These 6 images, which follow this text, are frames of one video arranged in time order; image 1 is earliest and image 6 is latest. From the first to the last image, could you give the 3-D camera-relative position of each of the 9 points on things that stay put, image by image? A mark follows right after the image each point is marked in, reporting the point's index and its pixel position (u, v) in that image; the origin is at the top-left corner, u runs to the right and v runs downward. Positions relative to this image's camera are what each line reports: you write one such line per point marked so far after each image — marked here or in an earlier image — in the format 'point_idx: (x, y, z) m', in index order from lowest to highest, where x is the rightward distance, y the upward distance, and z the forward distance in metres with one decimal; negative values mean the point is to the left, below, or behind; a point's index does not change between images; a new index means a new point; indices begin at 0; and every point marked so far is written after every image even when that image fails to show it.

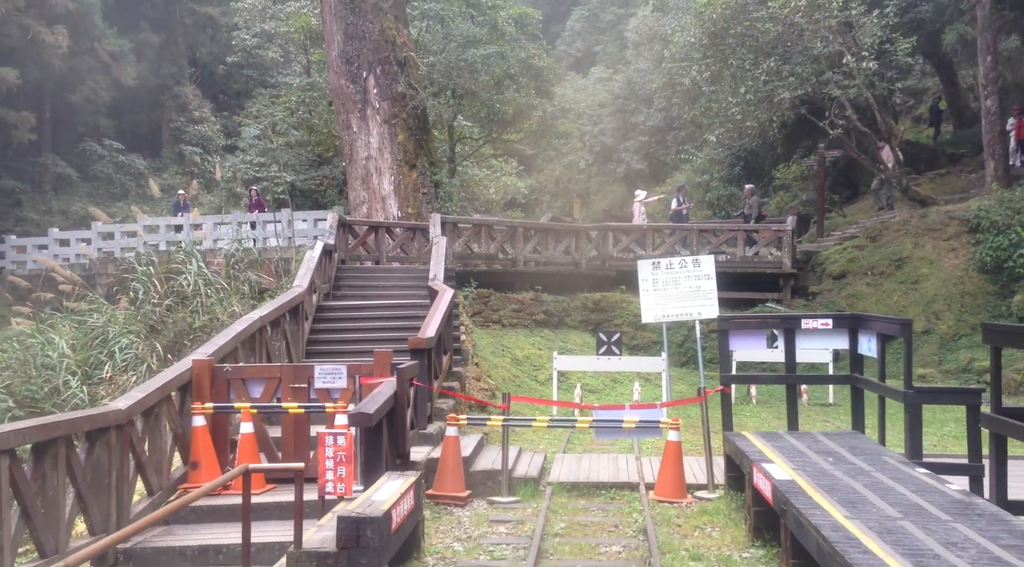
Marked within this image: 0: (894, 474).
0: (+2.2, -1.1, +6.5) m
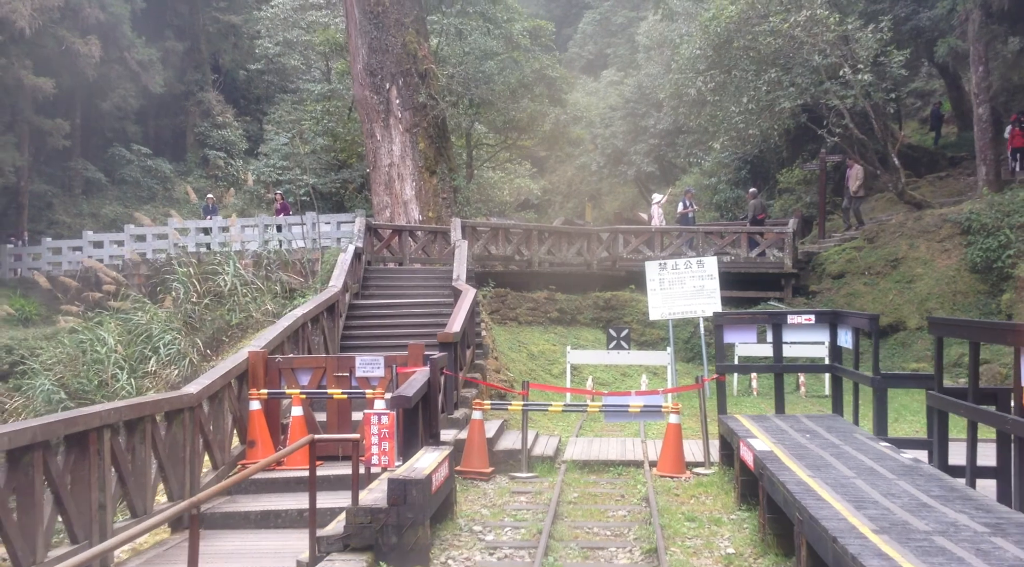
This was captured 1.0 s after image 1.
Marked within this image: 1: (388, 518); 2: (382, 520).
0: (+2.4, -1.1, +7.6) m
1: (-0.8, -1.4, +6.9) m
2: (-0.8, -1.5, +6.9) m
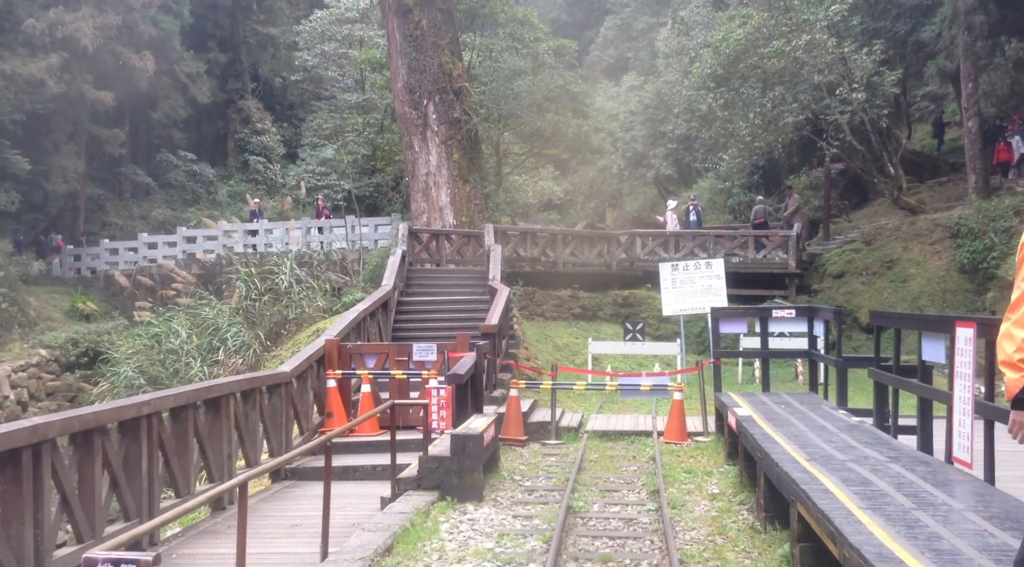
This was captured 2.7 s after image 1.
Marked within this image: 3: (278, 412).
0: (+2.7, -1.1, +9.6) m
1: (-0.5, -1.4, +8.9) m
2: (-0.5, -1.5, +8.9) m
3: (-2.2, -1.2, +10.5) m
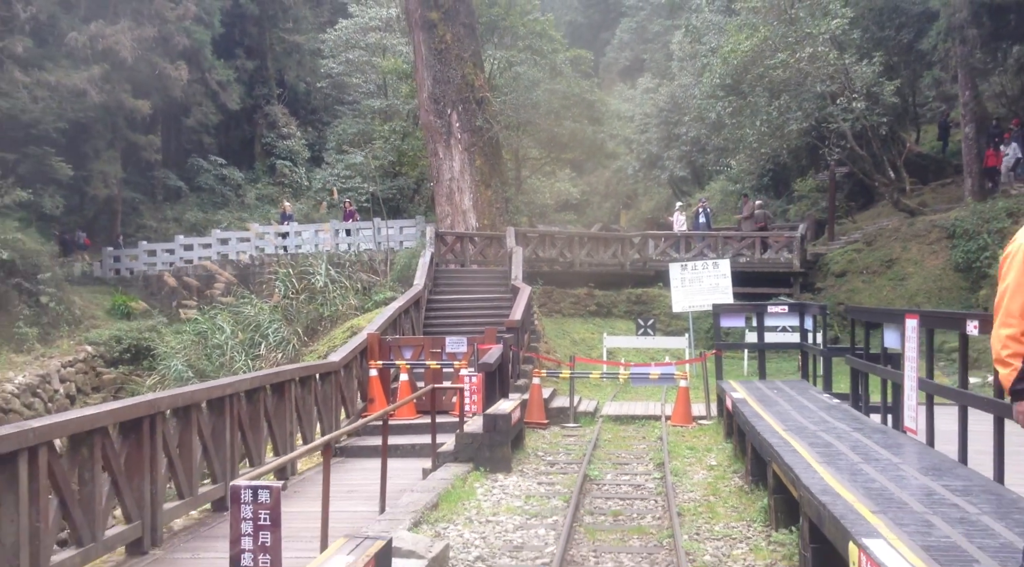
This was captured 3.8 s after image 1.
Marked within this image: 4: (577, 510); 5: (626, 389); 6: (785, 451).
0: (+2.9, -1.1, +10.9) m
1: (-0.3, -1.4, +10.3) m
2: (-0.3, -1.5, +10.3) m
3: (-2.0, -1.2, +12.0) m
4: (+0.5, -1.7, +8.5) m
5: (+1.6, -1.5, +16.0) m
6: (+1.8, -1.1, +7.2) m
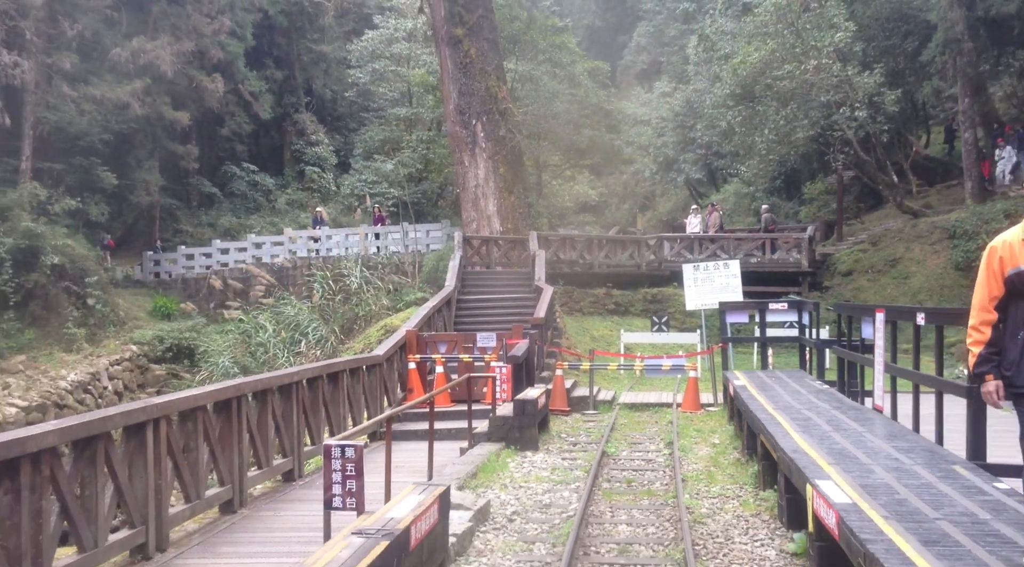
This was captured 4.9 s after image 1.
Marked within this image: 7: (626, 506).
0: (+3.2, -1.1, +12.3) m
1: (0.0, -1.5, +11.7) m
2: (0.0, -1.5, +11.7) m
3: (-1.7, -1.2, +13.4) m
4: (+0.8, -1.7, +9.9) m
5: (+2.0, -1.5, +17.4) m
6: (+2.0, -1.1, +8.6) m
7: (+0.9, -1.7, +8.6) m
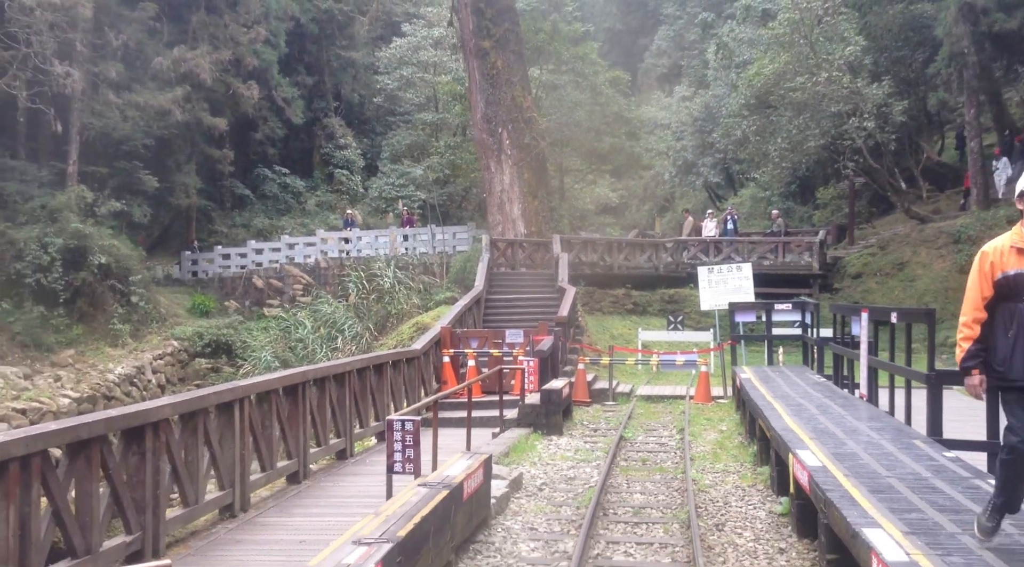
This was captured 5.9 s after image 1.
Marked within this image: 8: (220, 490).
0: (+3.5, -1.1, +13.5) m
1: (+0.3, -1.5, +13.0) m
2: (+0.3, -1.5, +13.0) m
3: (-1.3, -1.3, +14.7) m
4: (+1.0, -1.8, +11.2) m
5: (+2.4, -1.6, +18.7) m
6: (+2.3, -1.1, +9.9) m
7: (+1.2, -1.8, +9.9) m
8: (-2.3, -1.6, +8.6) m
